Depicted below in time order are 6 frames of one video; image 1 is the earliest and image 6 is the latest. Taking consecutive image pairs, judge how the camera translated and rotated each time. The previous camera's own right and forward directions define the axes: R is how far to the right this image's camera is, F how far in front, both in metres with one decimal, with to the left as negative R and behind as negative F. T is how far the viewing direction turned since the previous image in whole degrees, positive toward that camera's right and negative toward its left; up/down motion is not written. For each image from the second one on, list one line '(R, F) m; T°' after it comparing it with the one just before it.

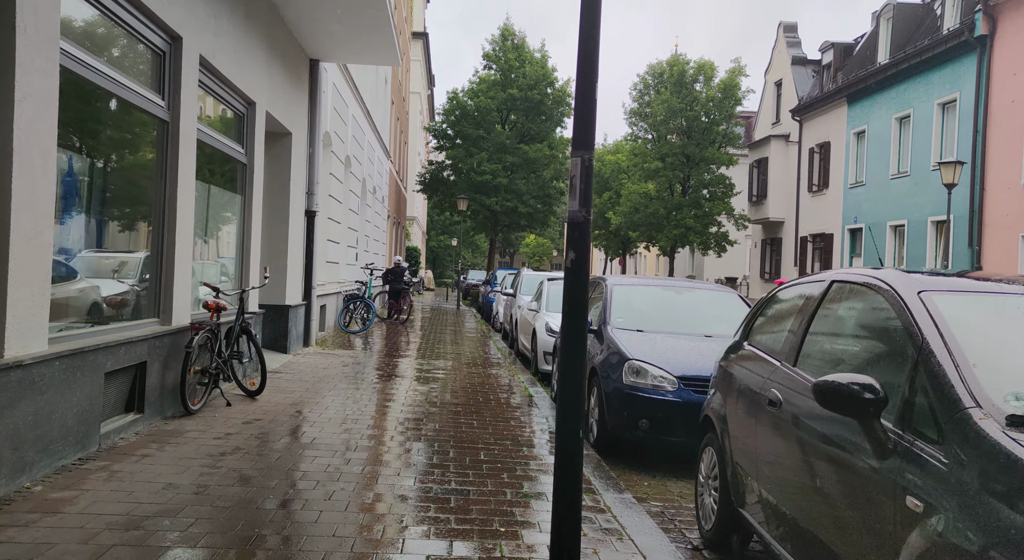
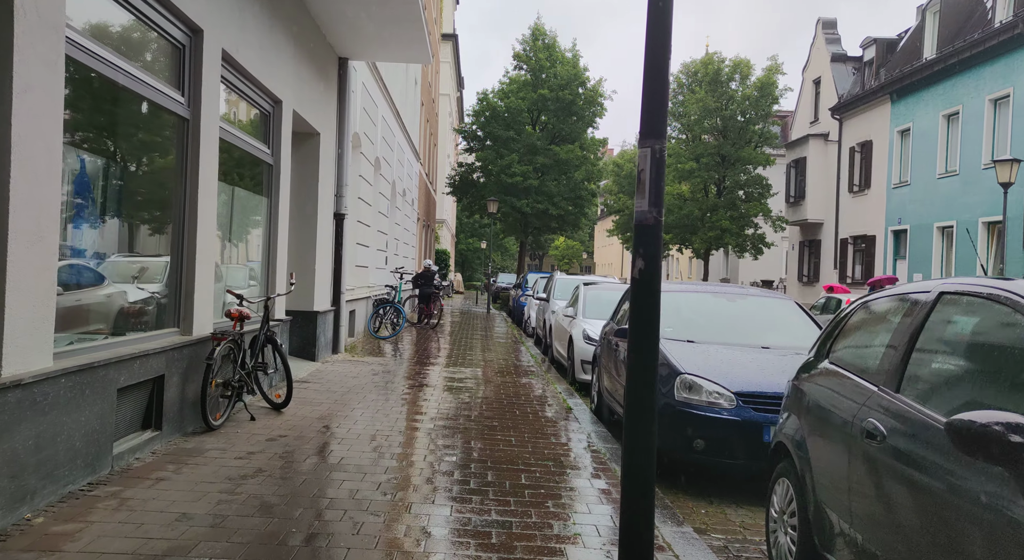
(-0.1, +0.4) m; -2°
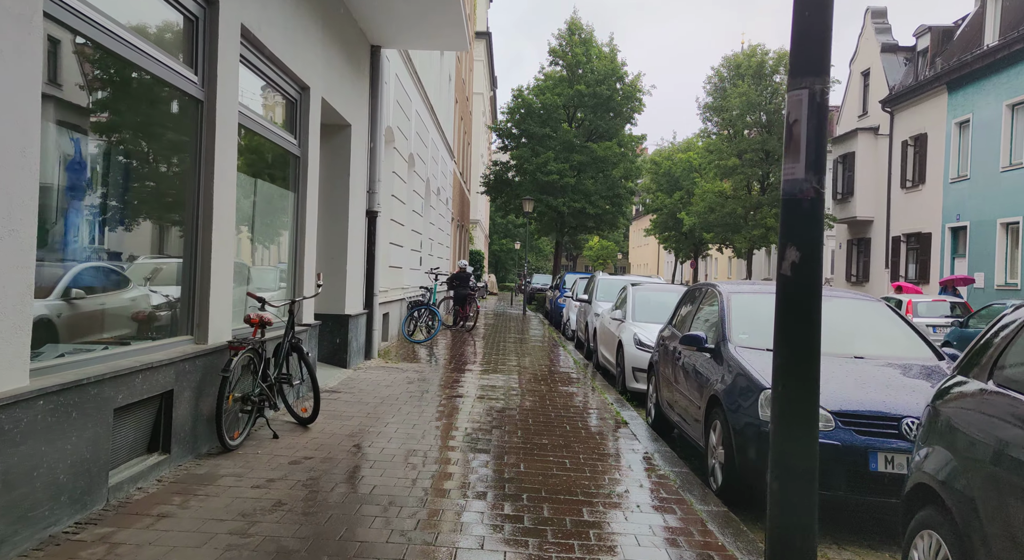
(-0.2, +0.7) m; -3°
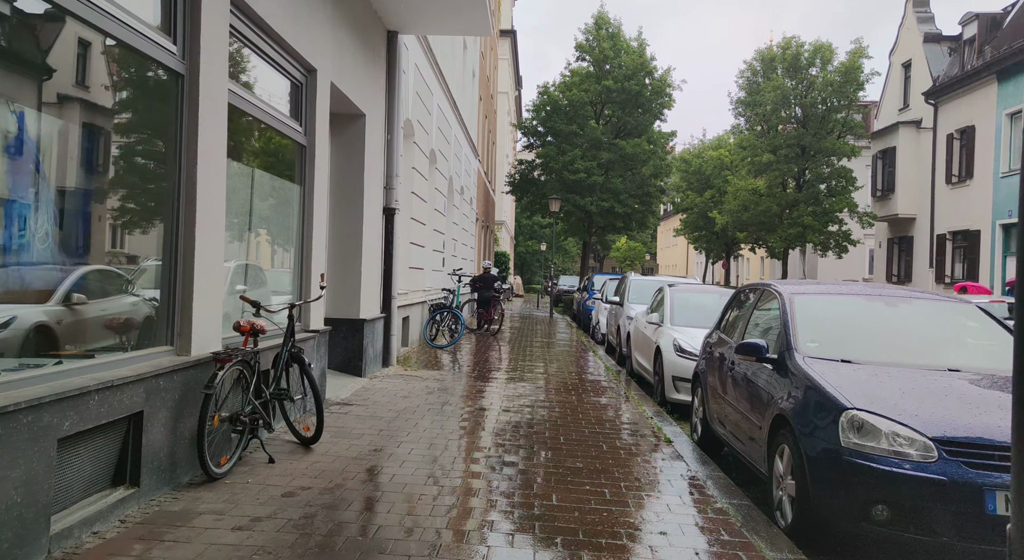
(0.0, +0.7) m; -2°
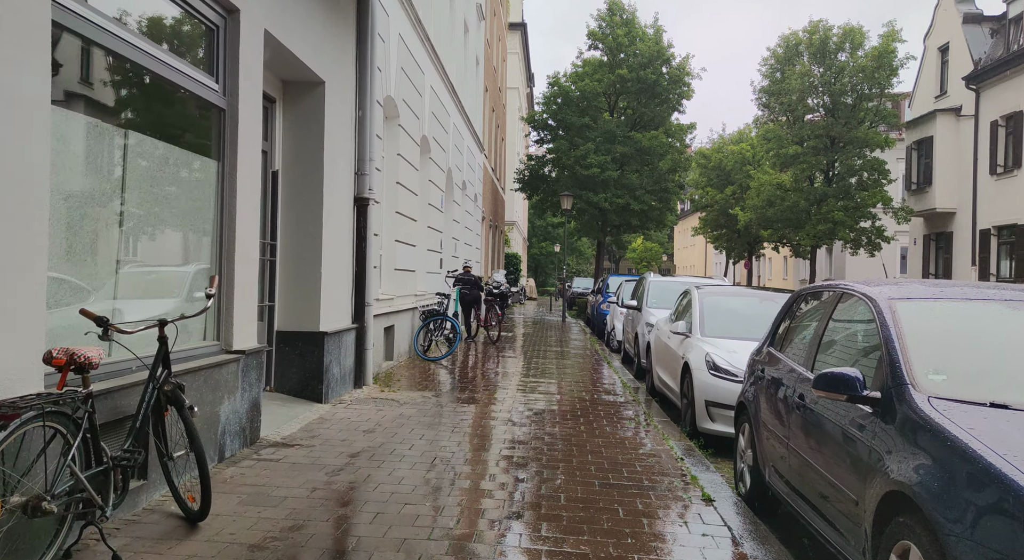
(+0.2, +1.6) m; -1°
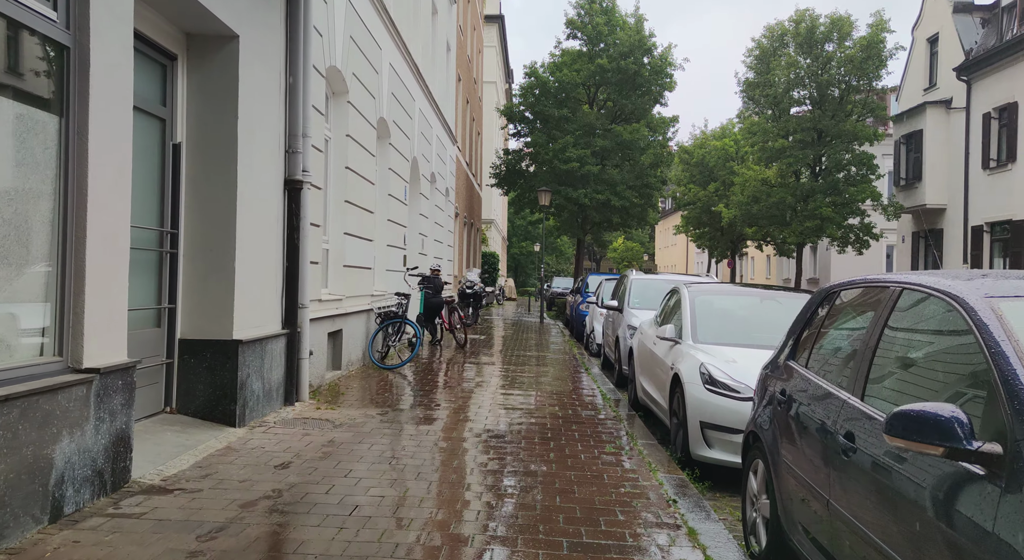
(+0.2, +1.2) m; +1°
